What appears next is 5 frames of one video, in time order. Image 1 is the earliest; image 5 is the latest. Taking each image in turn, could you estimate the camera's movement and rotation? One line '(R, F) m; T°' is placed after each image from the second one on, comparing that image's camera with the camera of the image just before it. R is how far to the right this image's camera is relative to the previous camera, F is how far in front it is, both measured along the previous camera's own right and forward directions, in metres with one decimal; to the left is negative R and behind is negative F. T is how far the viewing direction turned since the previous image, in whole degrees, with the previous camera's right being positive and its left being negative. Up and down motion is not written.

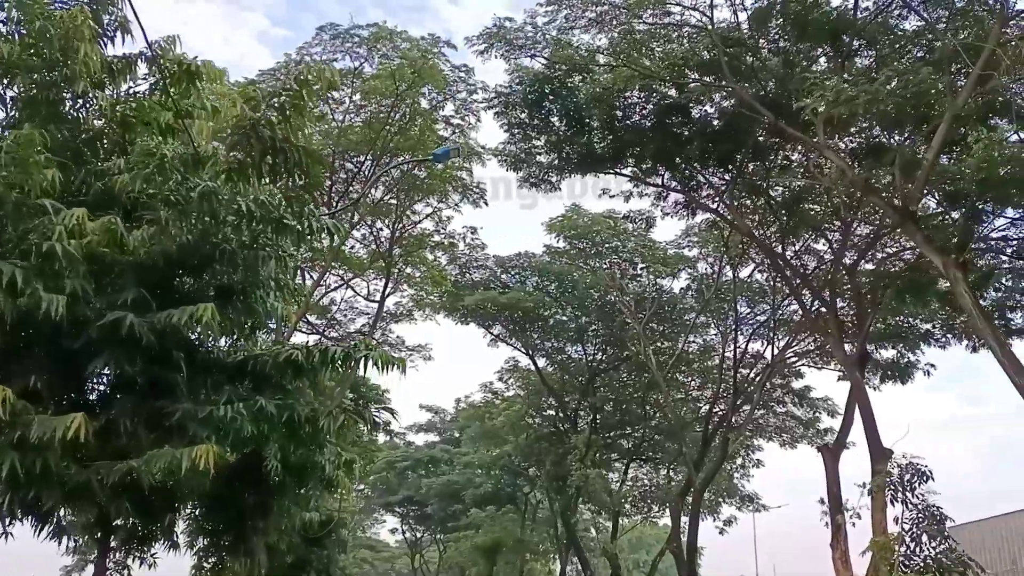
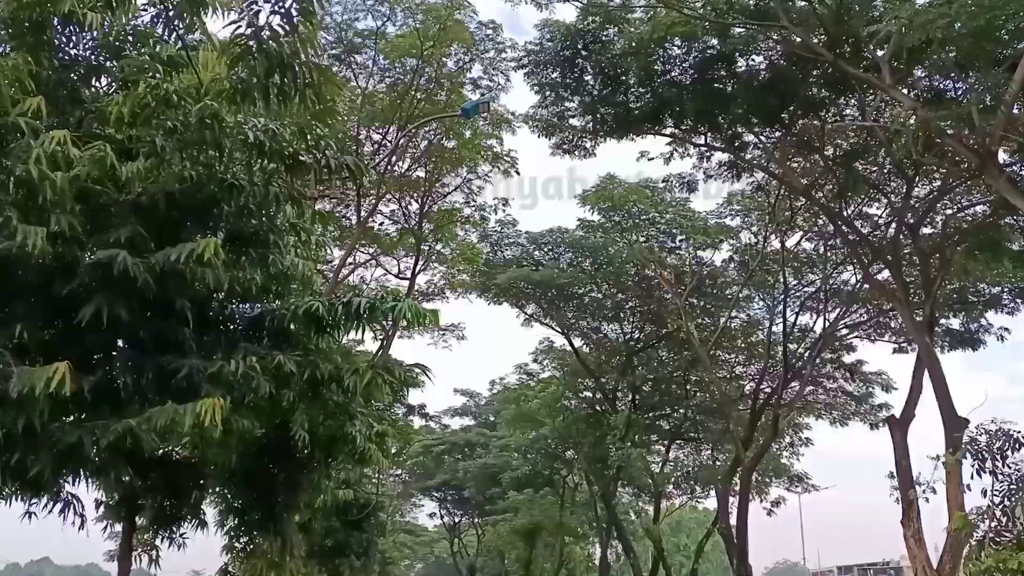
(-0.1, +0.5) m; -2°
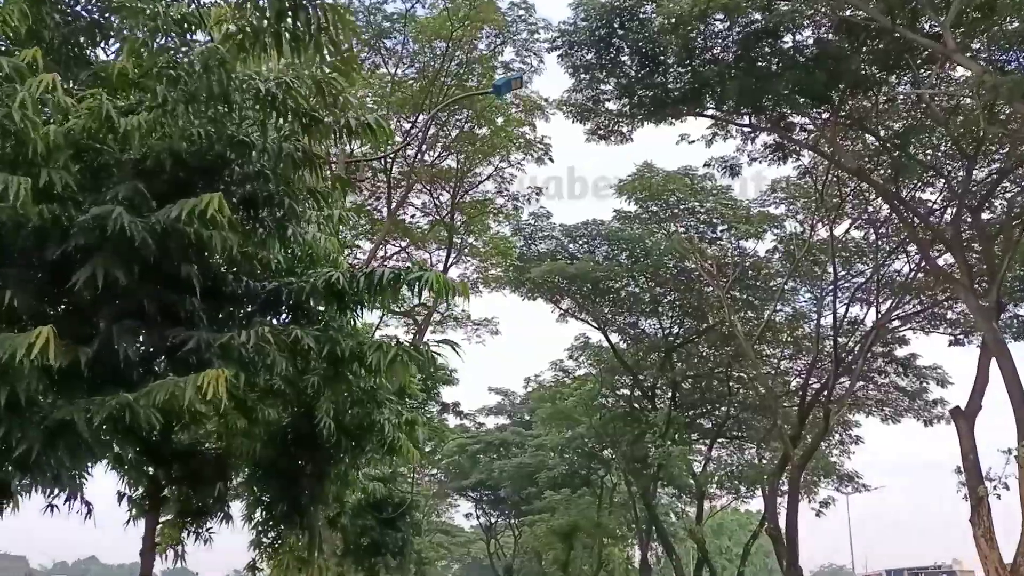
(0.0, +0.4) m; -2°
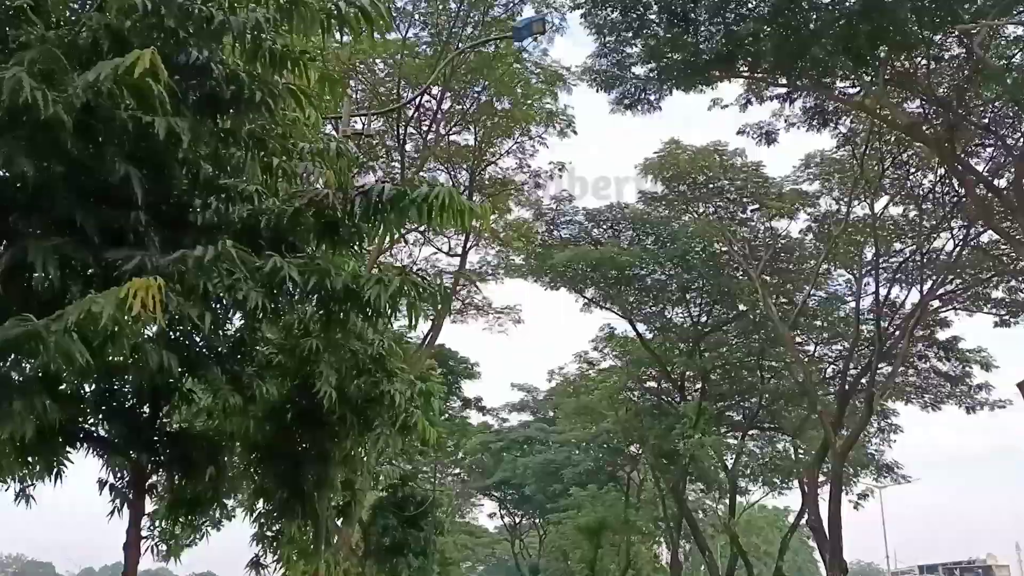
(0.0, +0.7) m; -1°
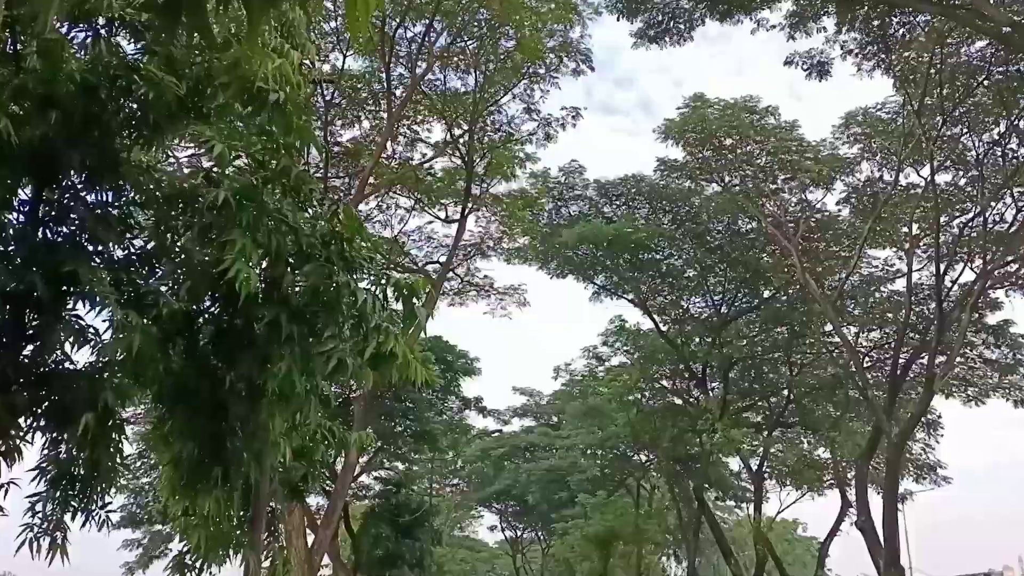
(-0.1, +1.6) m; 0°
